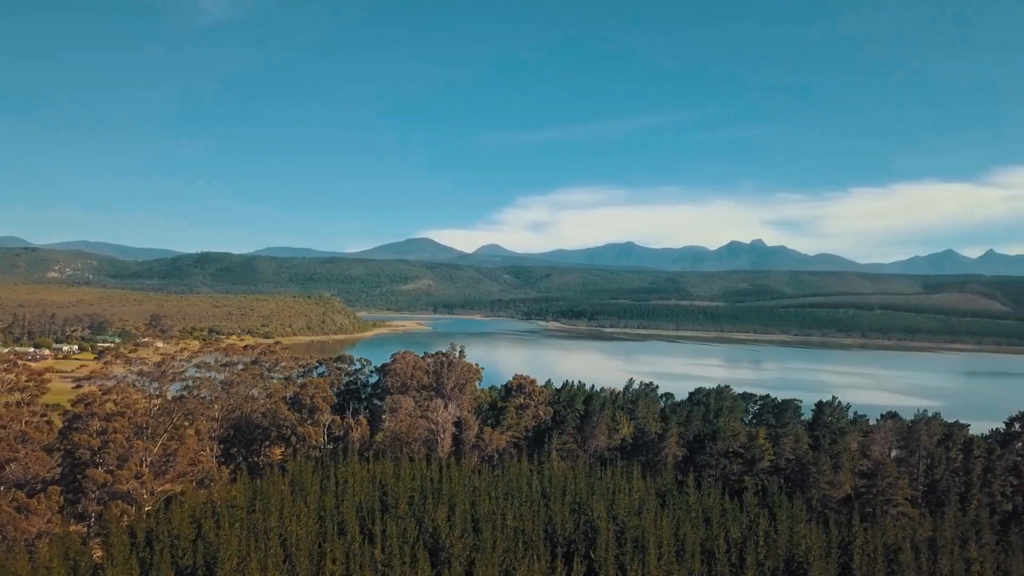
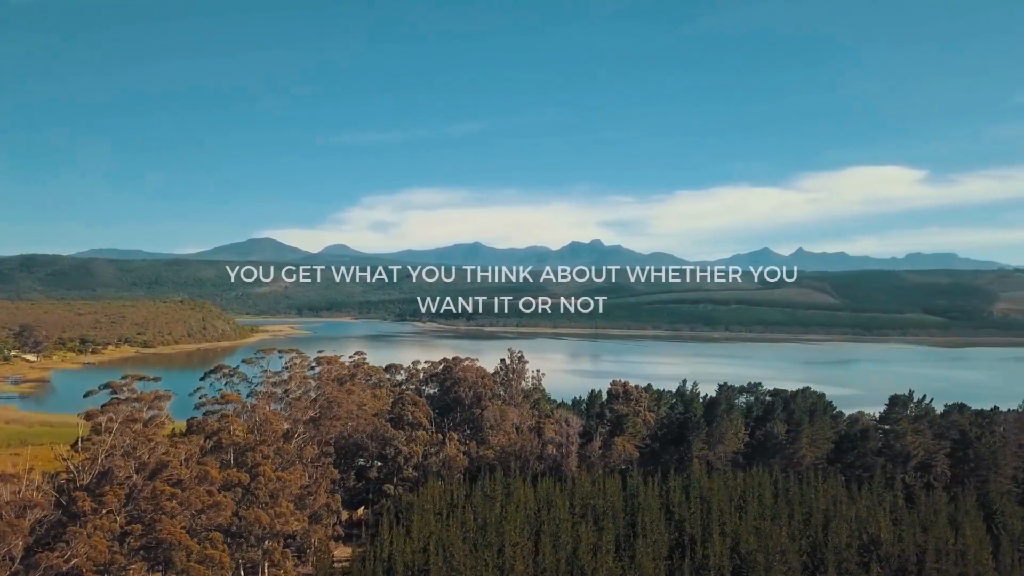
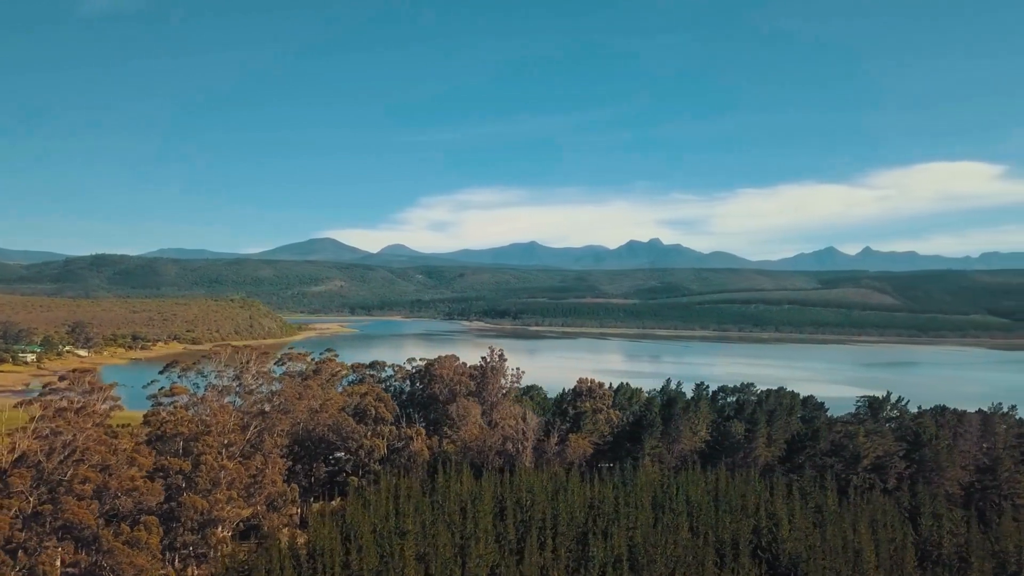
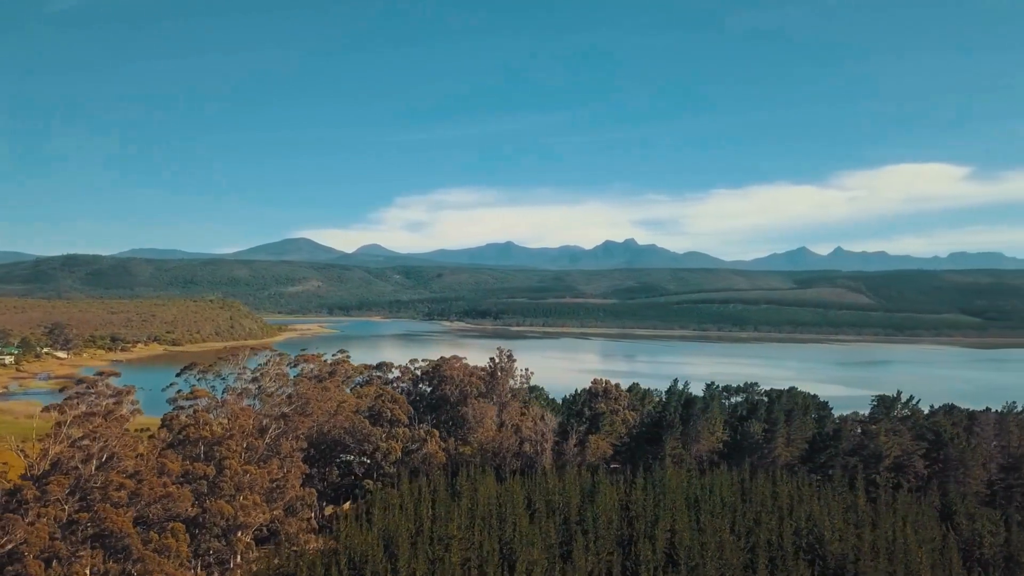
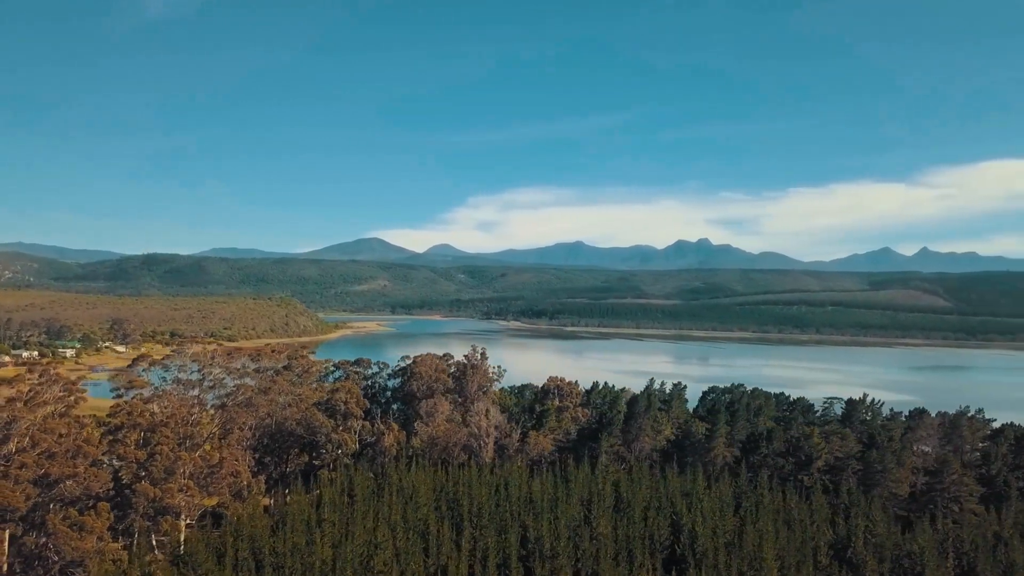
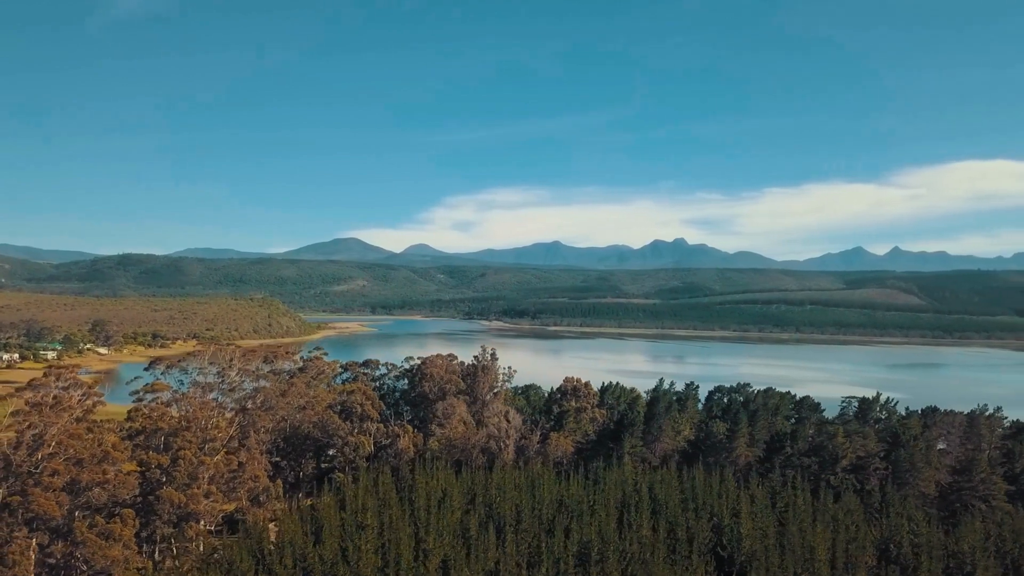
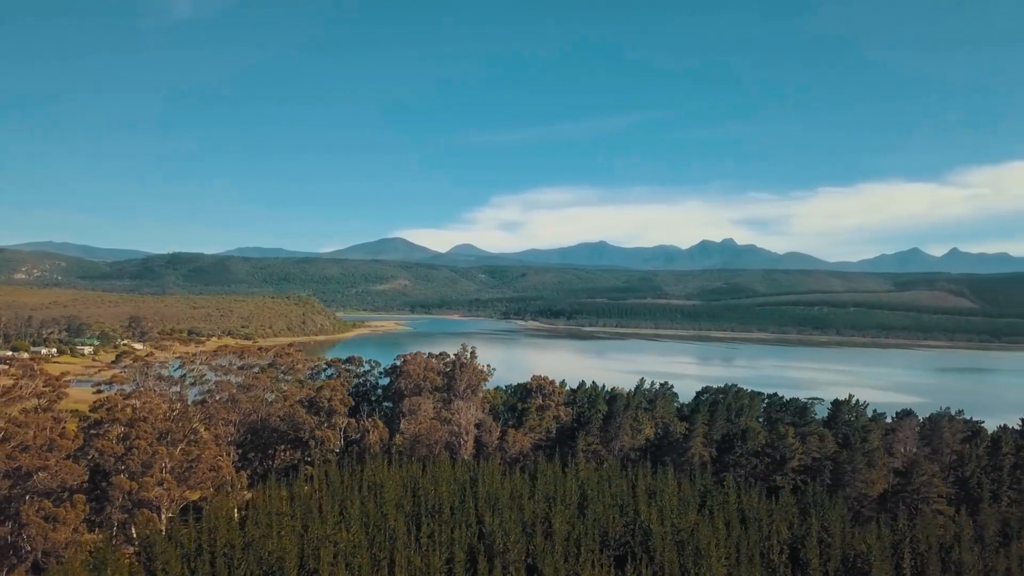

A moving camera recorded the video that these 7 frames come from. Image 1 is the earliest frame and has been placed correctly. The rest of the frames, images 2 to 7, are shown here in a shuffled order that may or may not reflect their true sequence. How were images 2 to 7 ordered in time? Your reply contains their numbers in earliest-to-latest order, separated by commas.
7, 5, 6, 3, 4, 2
